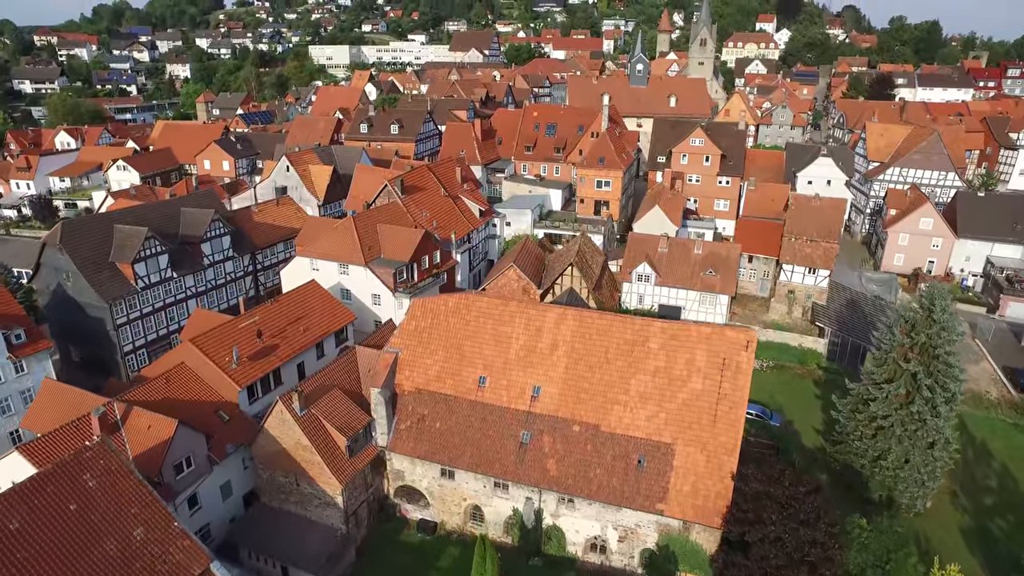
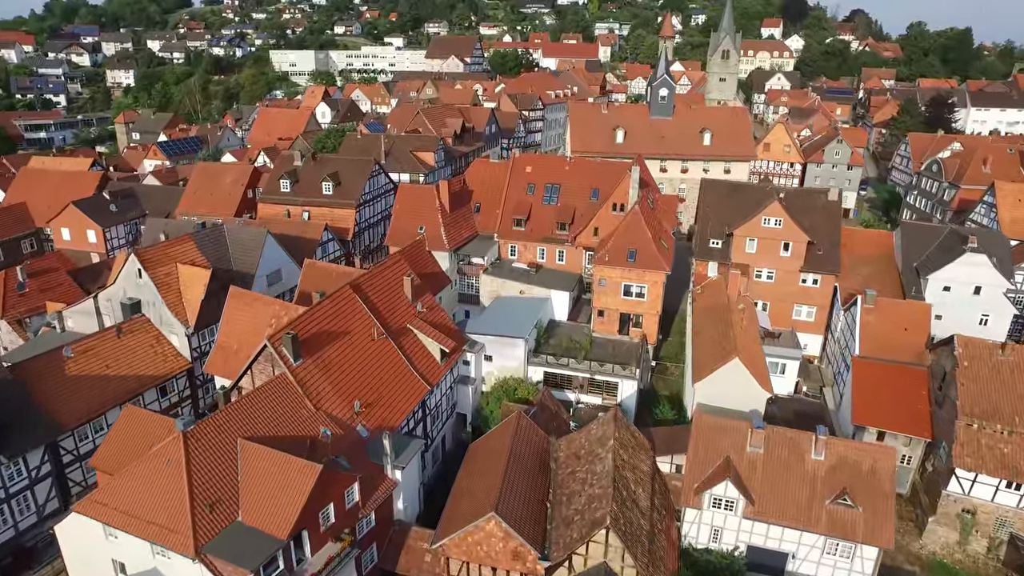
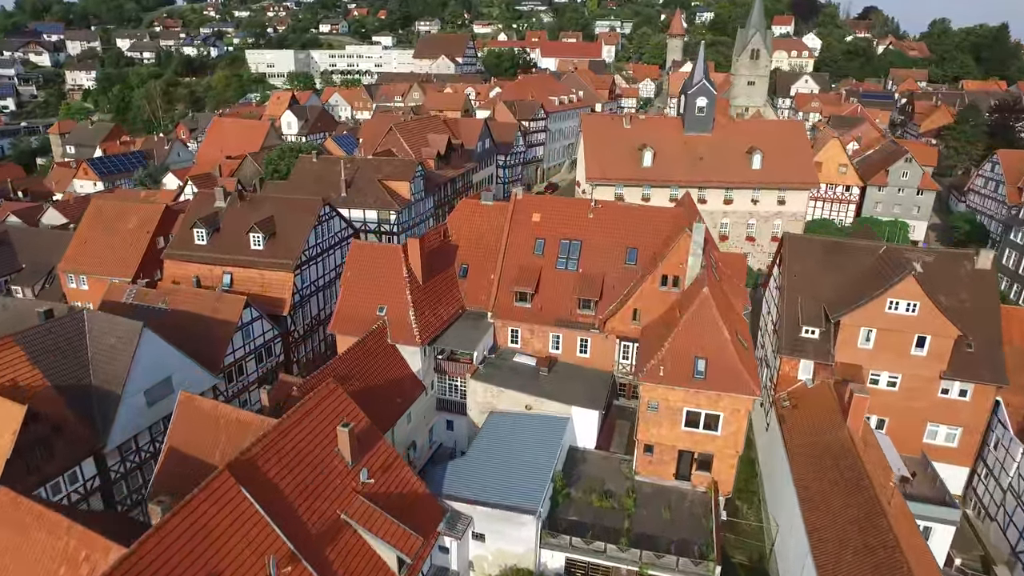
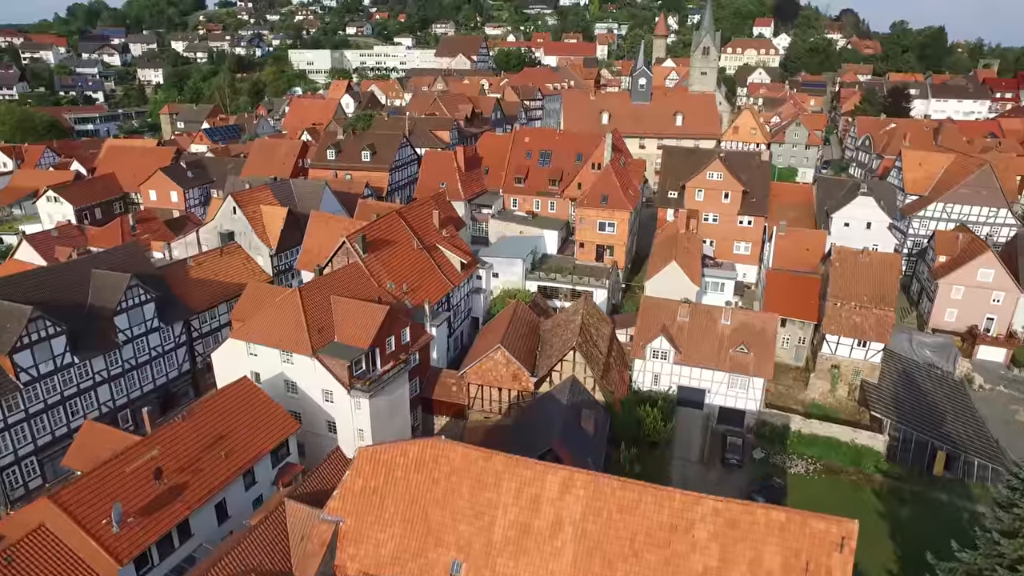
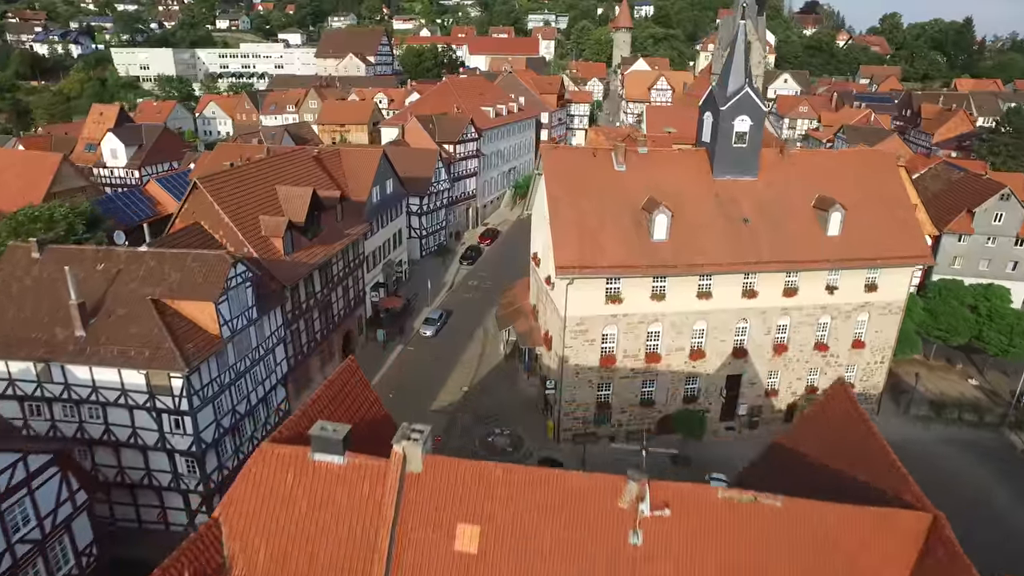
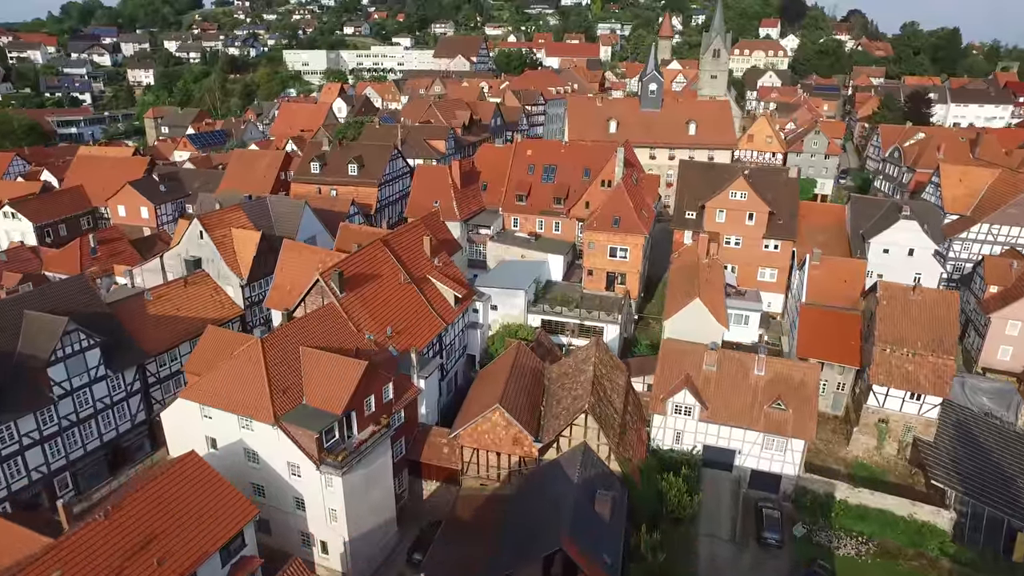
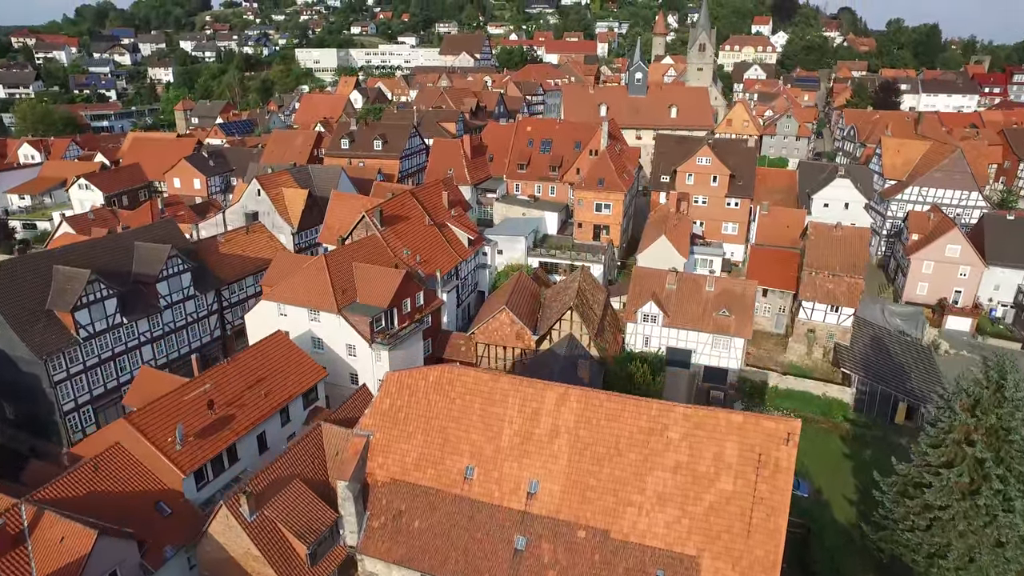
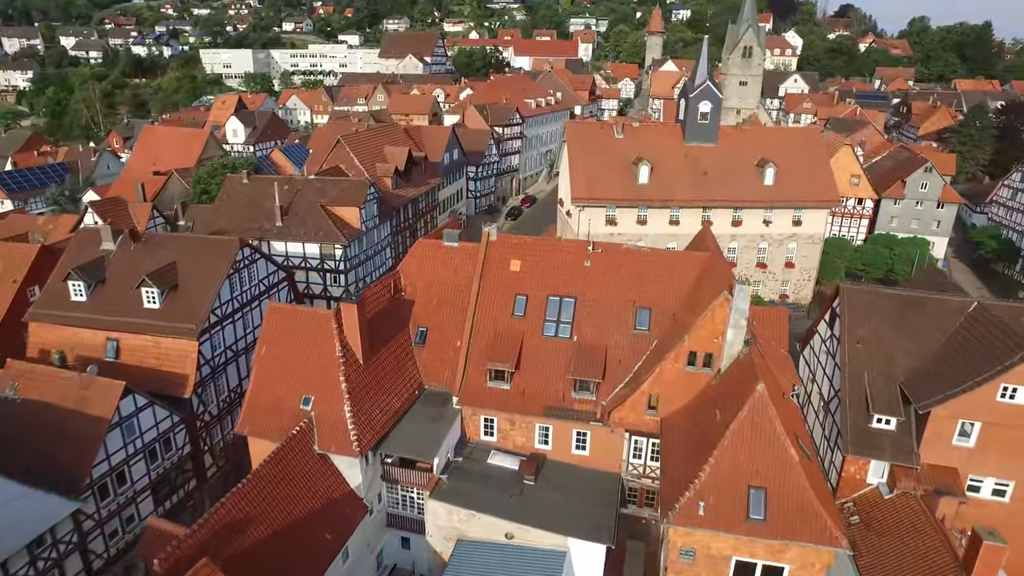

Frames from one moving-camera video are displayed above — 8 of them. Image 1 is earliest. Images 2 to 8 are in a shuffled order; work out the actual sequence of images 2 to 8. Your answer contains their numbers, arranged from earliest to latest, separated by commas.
7, 4, 6, 2, 3, 8, 5
